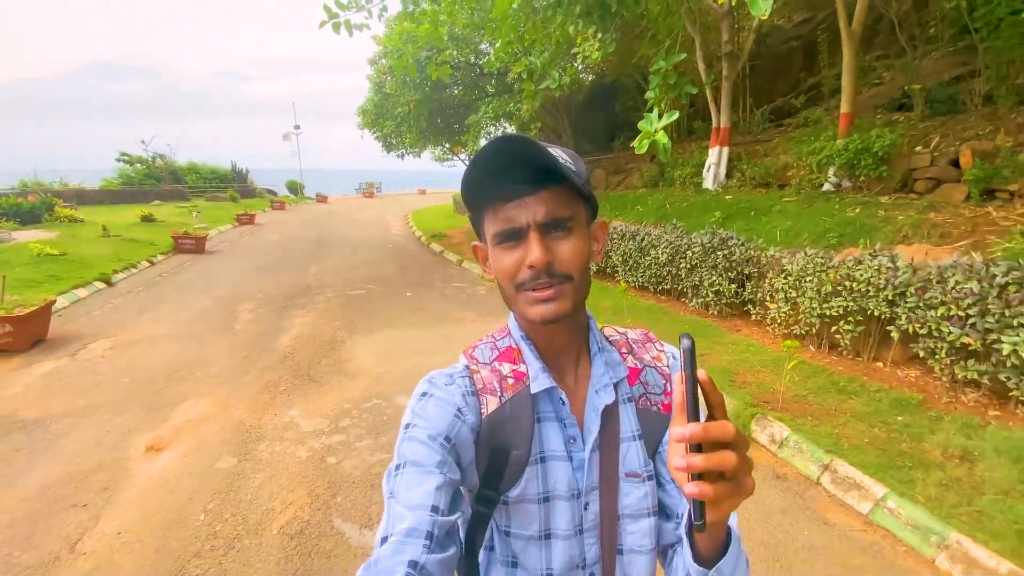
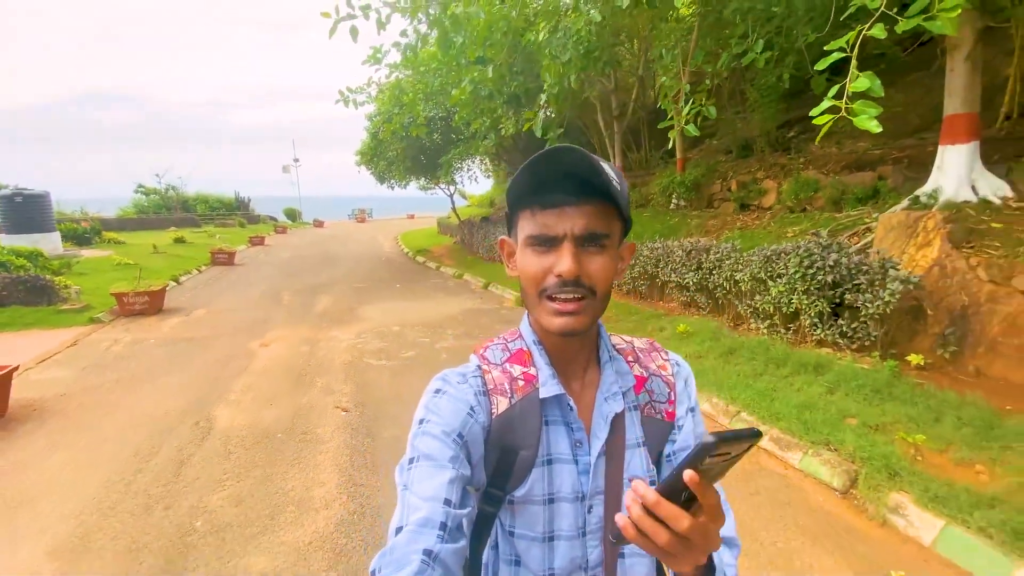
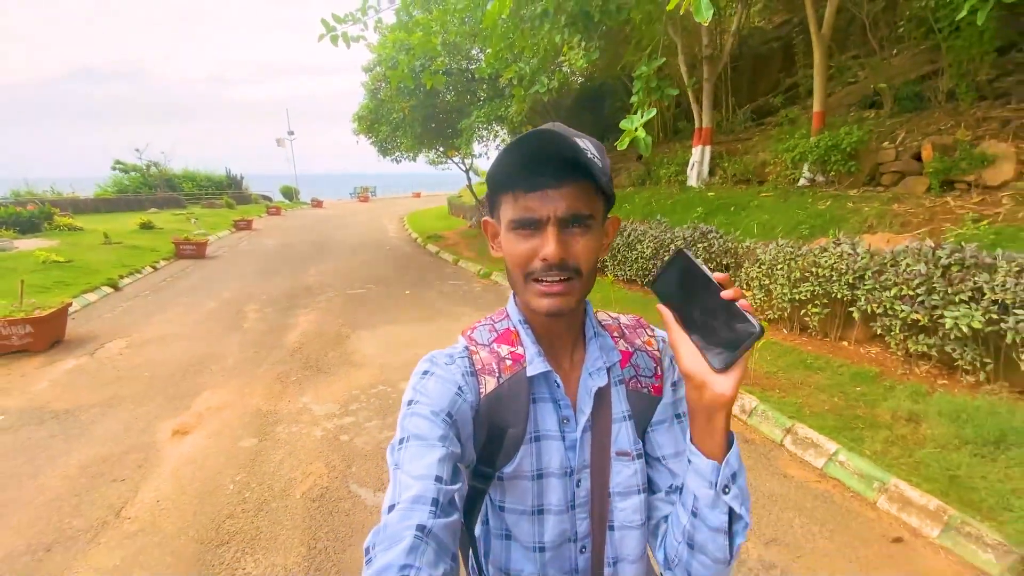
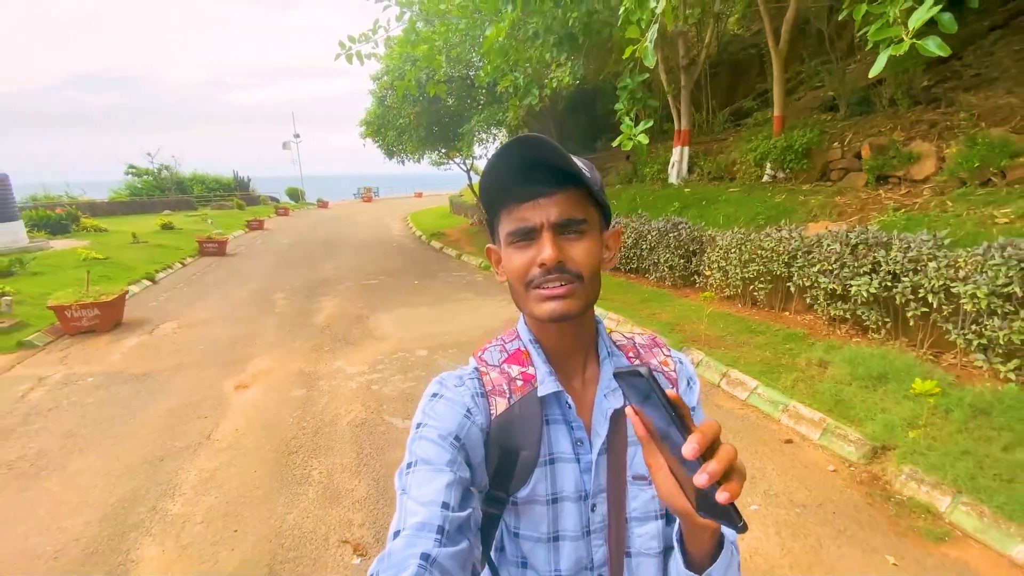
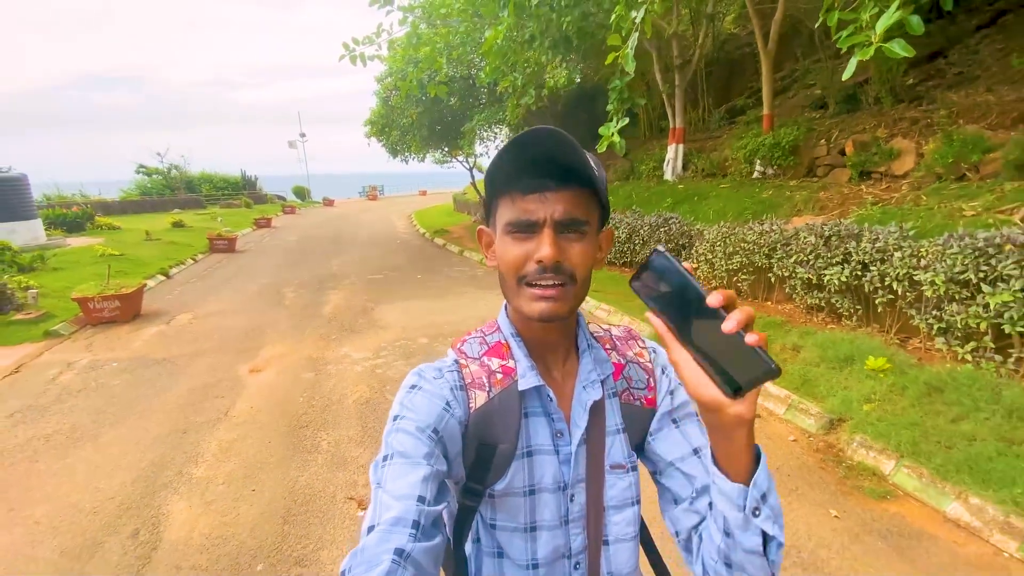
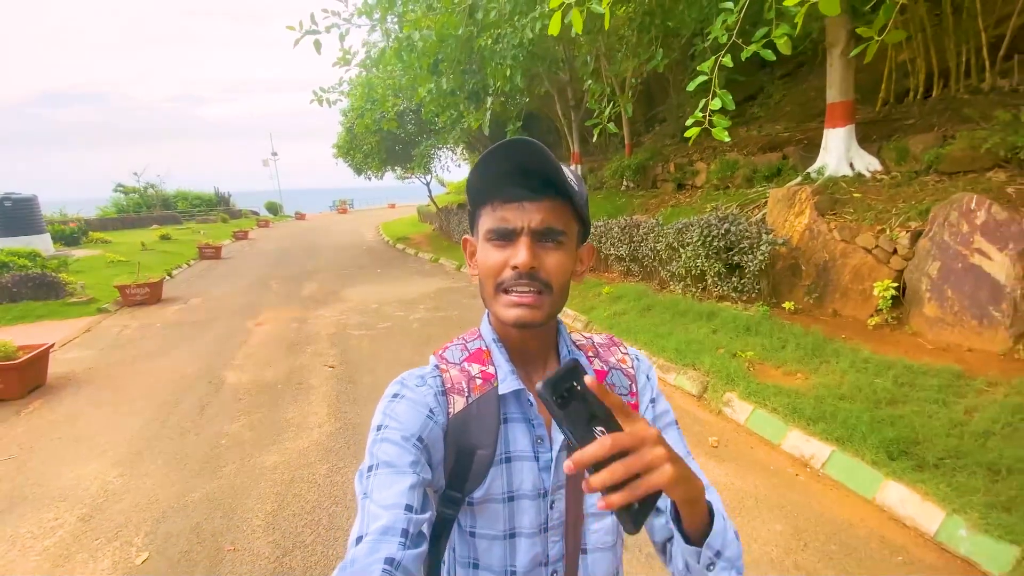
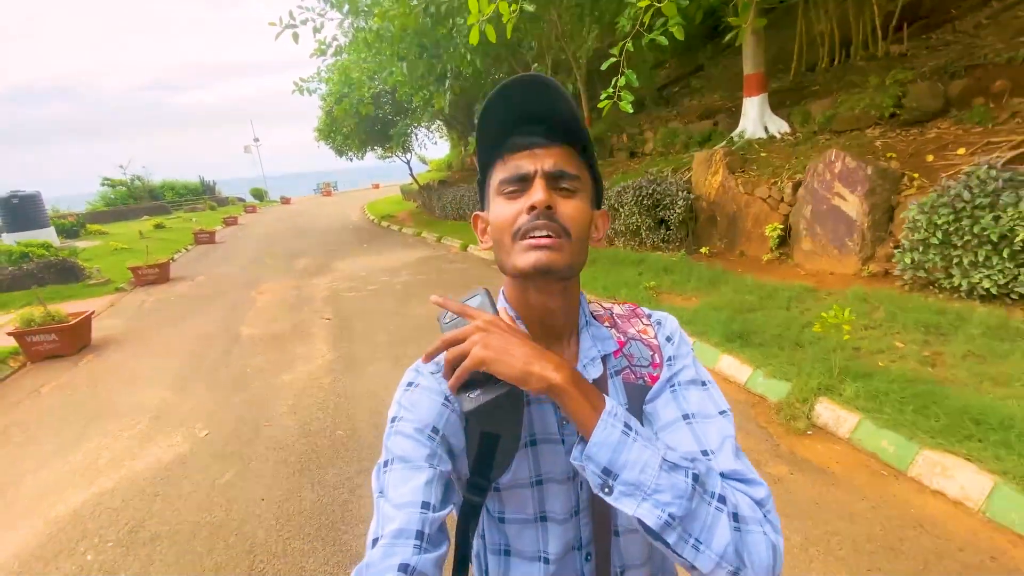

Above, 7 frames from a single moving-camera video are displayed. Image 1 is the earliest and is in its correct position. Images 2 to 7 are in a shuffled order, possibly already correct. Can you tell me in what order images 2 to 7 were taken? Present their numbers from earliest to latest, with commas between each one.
3, 4, 5, 2, 6, 7
